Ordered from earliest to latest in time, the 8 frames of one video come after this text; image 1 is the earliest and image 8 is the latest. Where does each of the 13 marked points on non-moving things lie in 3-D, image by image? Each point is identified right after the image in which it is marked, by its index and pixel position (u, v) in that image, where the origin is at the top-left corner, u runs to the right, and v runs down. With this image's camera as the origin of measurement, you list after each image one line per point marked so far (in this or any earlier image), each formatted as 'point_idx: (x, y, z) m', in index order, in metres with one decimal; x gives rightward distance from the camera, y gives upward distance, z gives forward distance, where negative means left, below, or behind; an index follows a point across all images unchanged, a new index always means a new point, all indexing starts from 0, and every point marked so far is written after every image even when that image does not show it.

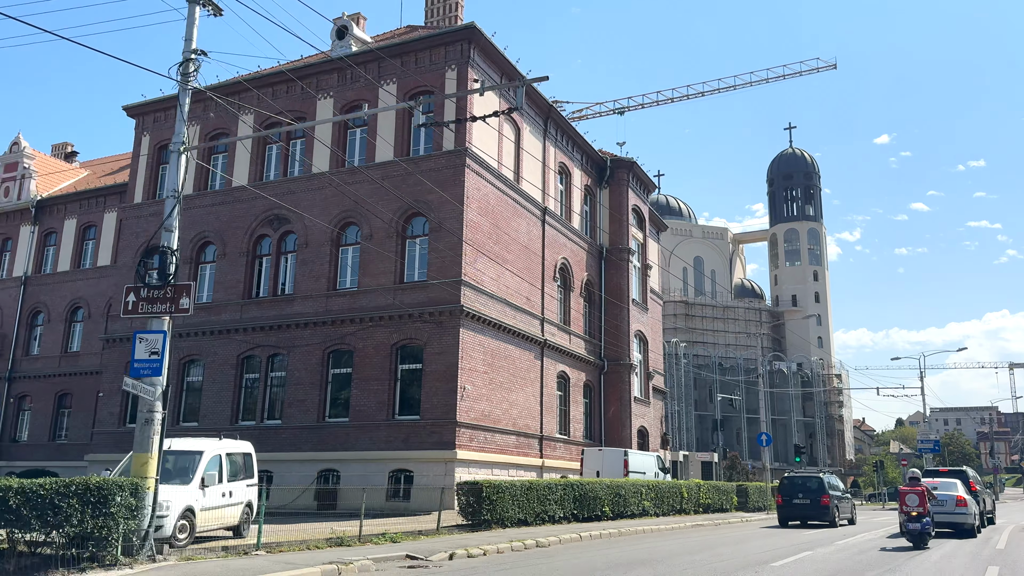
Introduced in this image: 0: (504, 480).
0: (-0.2, -4.2, +18.0) m
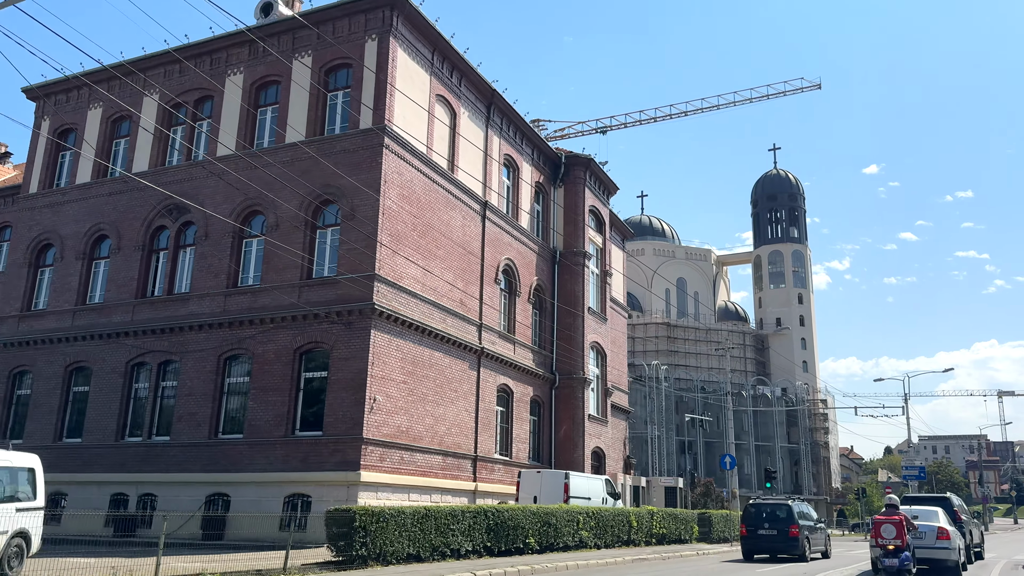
0: (-2.2, -3.9, +14.8) m
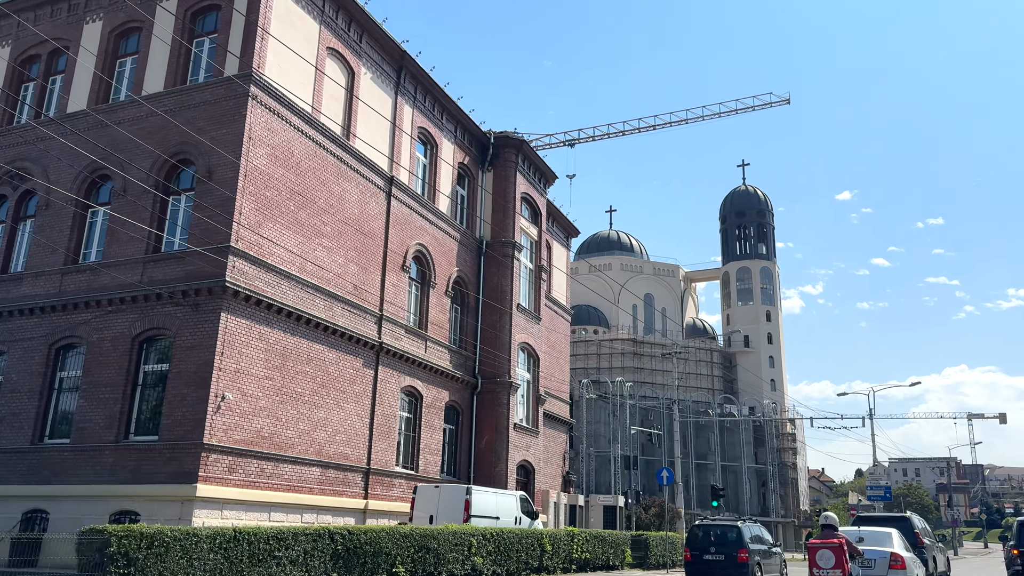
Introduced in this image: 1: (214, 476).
0: (-4.6, -3.2, +11.2) m
1: (-6.1, -3.8, +16.7) m
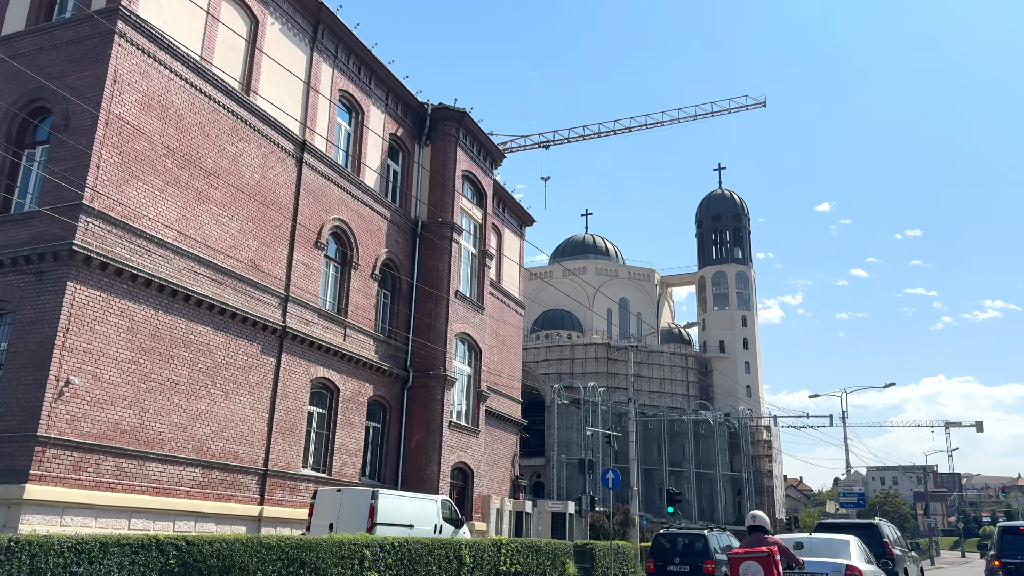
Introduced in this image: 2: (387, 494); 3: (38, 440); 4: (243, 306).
0: (-6.2, -2.6, +8.5) m
1: (-7.8, -3.2, +13.9) m
2: (-2.7, -4.4, +17.7) m
3: (-7.9, -2.5, +13.7) m
4: (-6.1, -0.4, +18.7) m
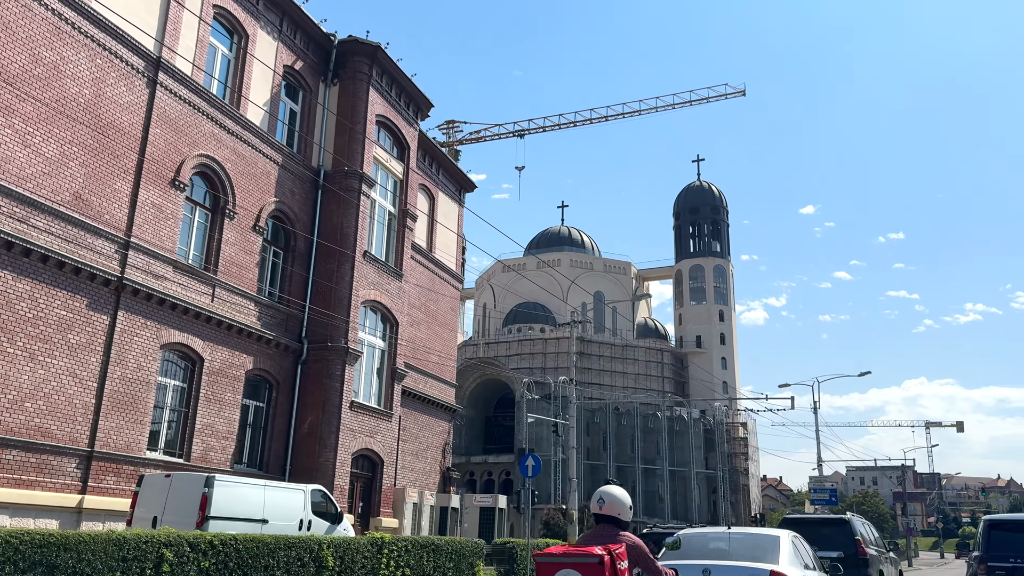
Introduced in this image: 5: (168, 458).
0: (-8.3, -1.4, +5.0) m
1: (-9.9, -2.0, +10.4) m
2: (-4.9, -3.3, +14.2) m
3: (-10.1, -1.4, +10.2) m
4: (-8.3, +0.7, +15.1) m
5: (-7.2, -3.5, +17.2) m
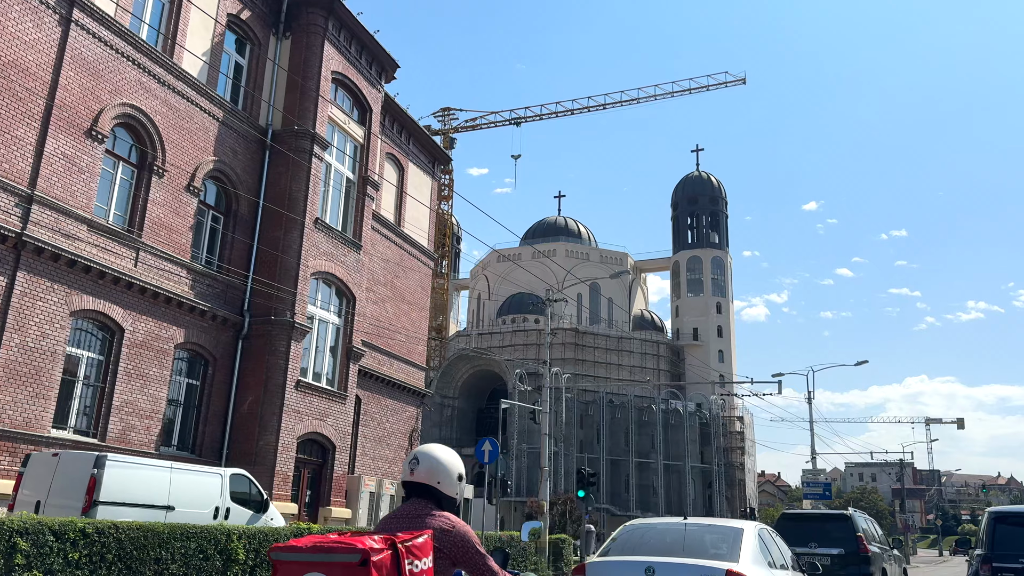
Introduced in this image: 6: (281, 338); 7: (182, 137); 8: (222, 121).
0: (-9.2, -0.8, +3.2) m
1: (-10.9, -1.3, +8.6) m
2: (-5.8, -2.6, +12.4) m
3: (-11.0, -0.7, +8.4) m
4: (-9.3, +1.5, +13.4) m
5: (-8.1, -2.8, +15.4) m
6: (-5.5, -1.2, +19.4) m
7: (-7.4, +3.4, +18.4) m
8: (-6.9, +4.0, +19.6) m
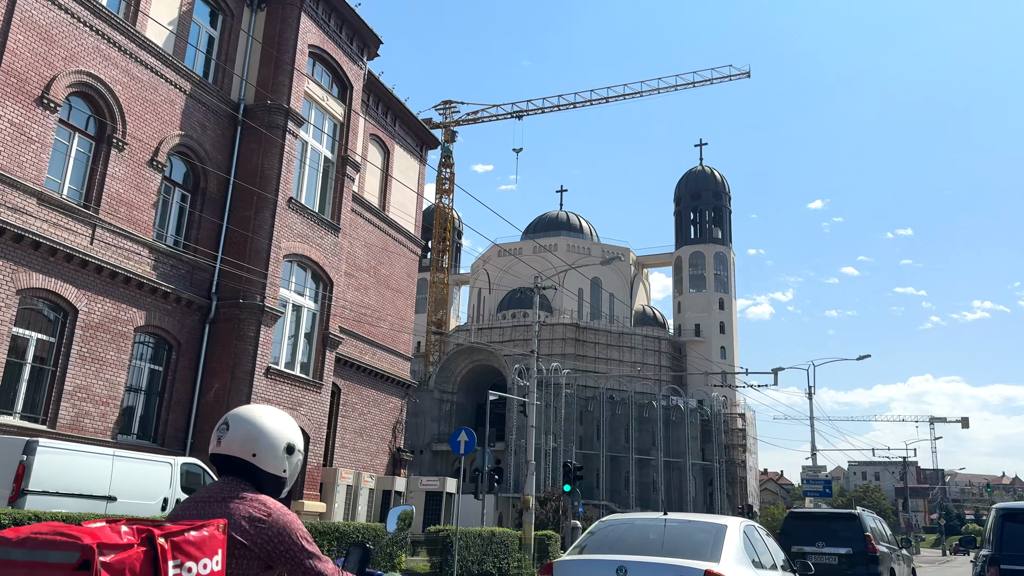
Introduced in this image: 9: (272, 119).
0: (-9.7, -0.4, +2.3) m
1: (-11.4, -0.9, +7.7) m
2: (-6.3, -2.2, +11.5) m
3: (-11.5, -0.3, +7.5) m
4: (-9.7, +1.9, +12.4) m
5: (-8.6, -2.4, +14.5) m
6: (-5.9, -0.8, +18.4) m
7: (-7.8, +3.8, +17.4) m
8: (-7.3, +4.4, +18.6) m
9: (-5.7, +4.1, +19.8) m
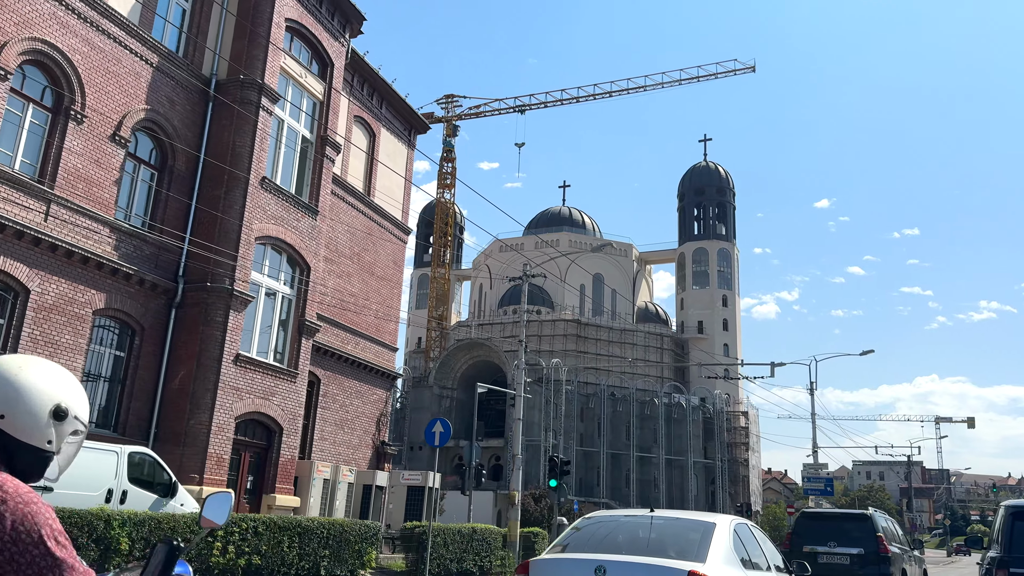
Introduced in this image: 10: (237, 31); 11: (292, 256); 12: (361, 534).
0: (-10.2, 0.0, +1.4) m
1: (-11.8, -0.5, +6.9) m
2: (-6.8, -1.9, +10.6) m
3: (-11.9, +0.1, +6.7) m
4: (-10.1, +2.3, +11.6) m
5: (-9.0, -2.0, +13.7) m
6: (-6.3, -0.4, +17.5) m
7: (-8.1, +4.2, +16.5) m
8: (-7.7, +4.8, +17.7) m
9: (-6.1, +4.4, +18.9) m
10: (-6.5, +6.1, +19.4) m
11: (-5.4, +0.8, +20.1) m
12: (-2.7, -4.7, +15.4) m
